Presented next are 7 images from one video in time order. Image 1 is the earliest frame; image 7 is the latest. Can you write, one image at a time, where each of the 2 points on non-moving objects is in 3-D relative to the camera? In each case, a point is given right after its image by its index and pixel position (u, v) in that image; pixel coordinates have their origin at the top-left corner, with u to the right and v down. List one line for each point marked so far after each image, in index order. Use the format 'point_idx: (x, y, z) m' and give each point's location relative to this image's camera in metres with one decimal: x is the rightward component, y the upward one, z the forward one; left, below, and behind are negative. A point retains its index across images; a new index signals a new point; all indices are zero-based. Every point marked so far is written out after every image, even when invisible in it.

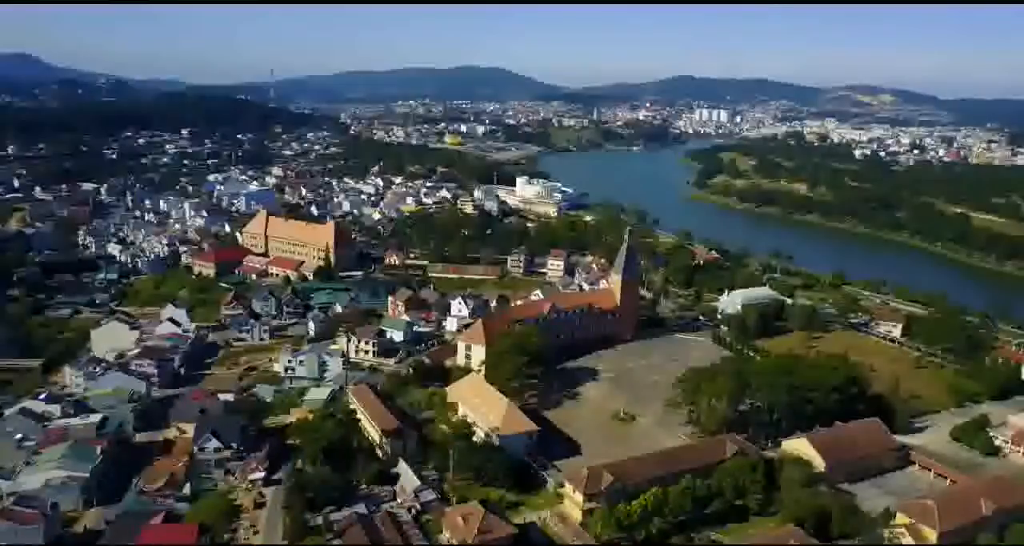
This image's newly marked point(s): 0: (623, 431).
0: (+2.8, -4.0, +19.5) m
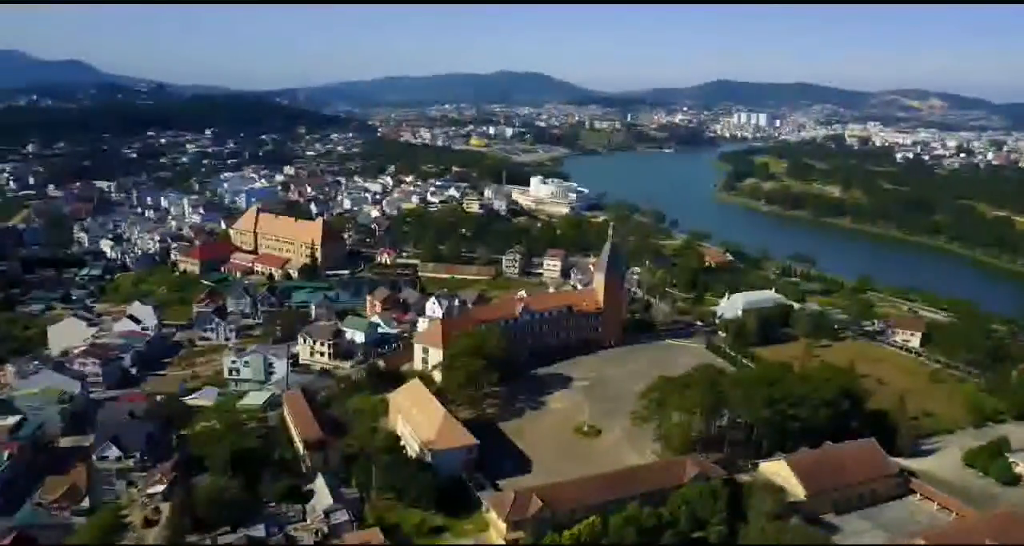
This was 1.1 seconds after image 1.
0: (+1.7, -4.0, +17.4) m
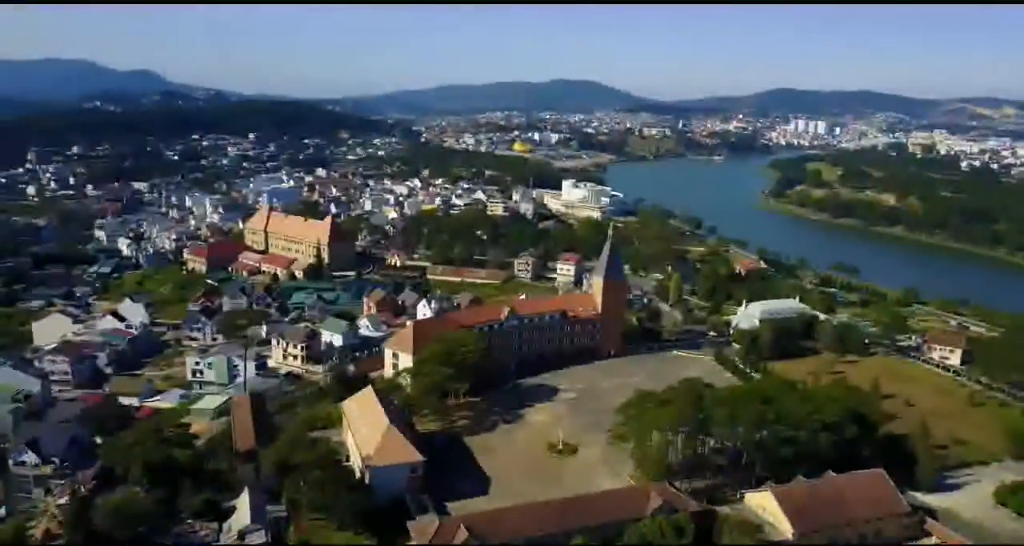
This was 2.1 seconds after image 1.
0: (+0.9, -4.0, +15.6) m
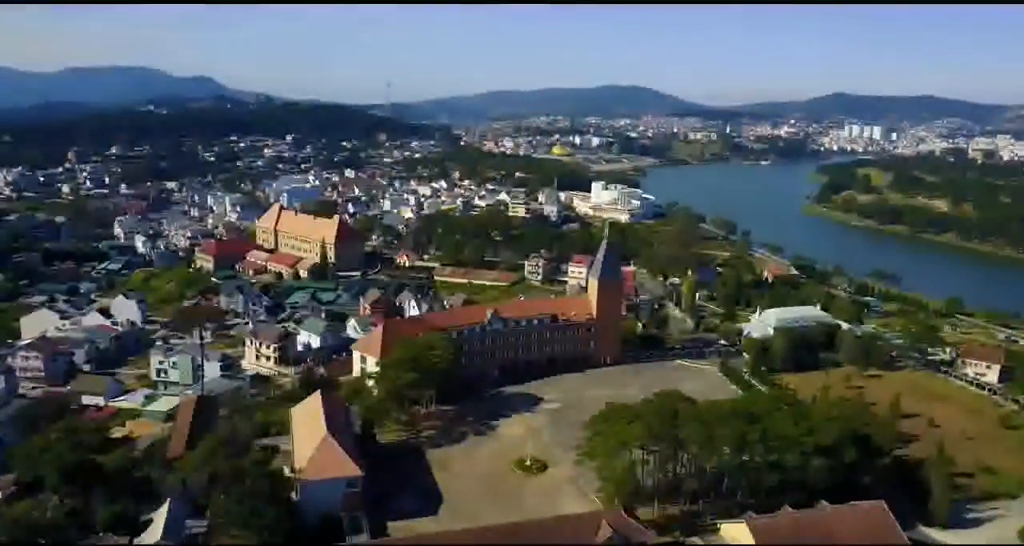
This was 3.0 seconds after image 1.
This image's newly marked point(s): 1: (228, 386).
0: (+0.1, -3.9, +14.2) m
1: (-6.6, -2.6, +17.6) m
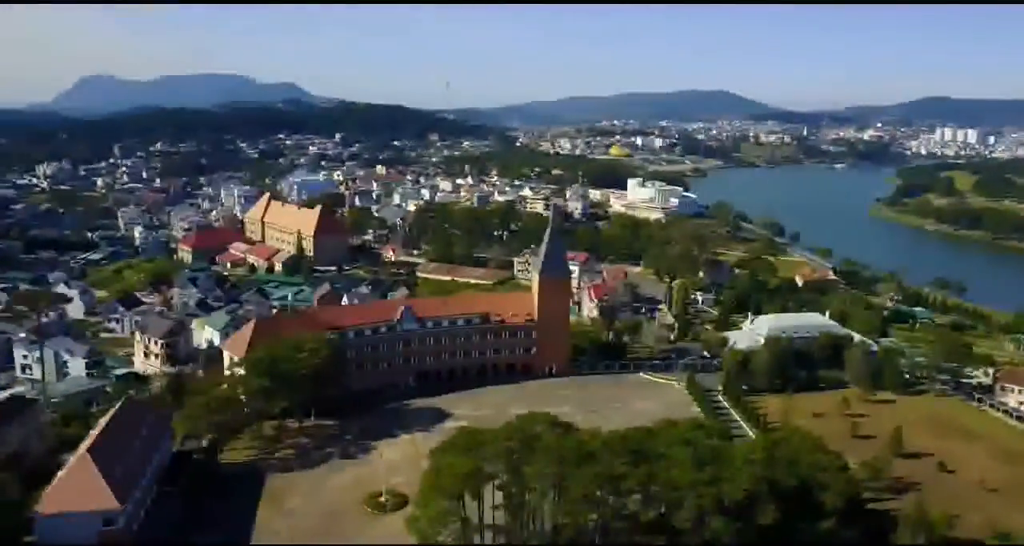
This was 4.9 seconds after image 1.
0: (-2.2, -3.7, +11.1) m
1: (-8.5, -2.3, +15.2) m
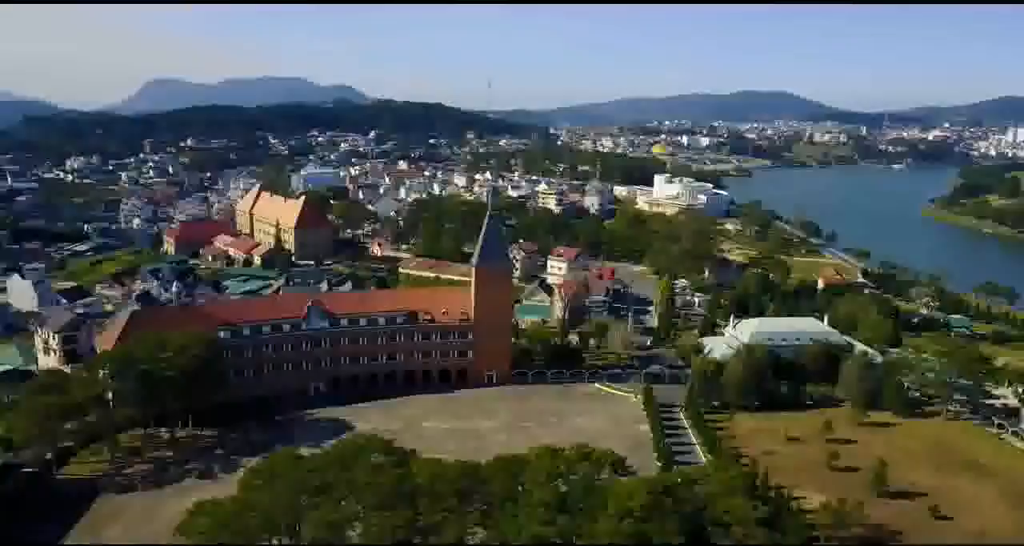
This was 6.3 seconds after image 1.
0: (-4.0, -3.5, +9.0) m
1: (-10.0, -2.0, +13.6) m
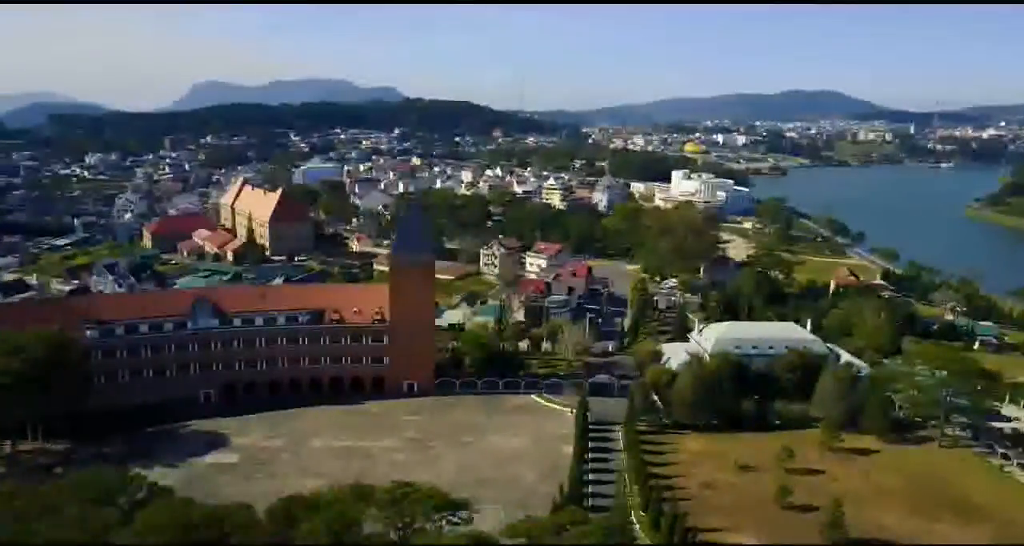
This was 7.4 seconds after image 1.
0: (-5.7, -3.3, +7.4) m
1: (-11.4, -1.8, +12.3) m
